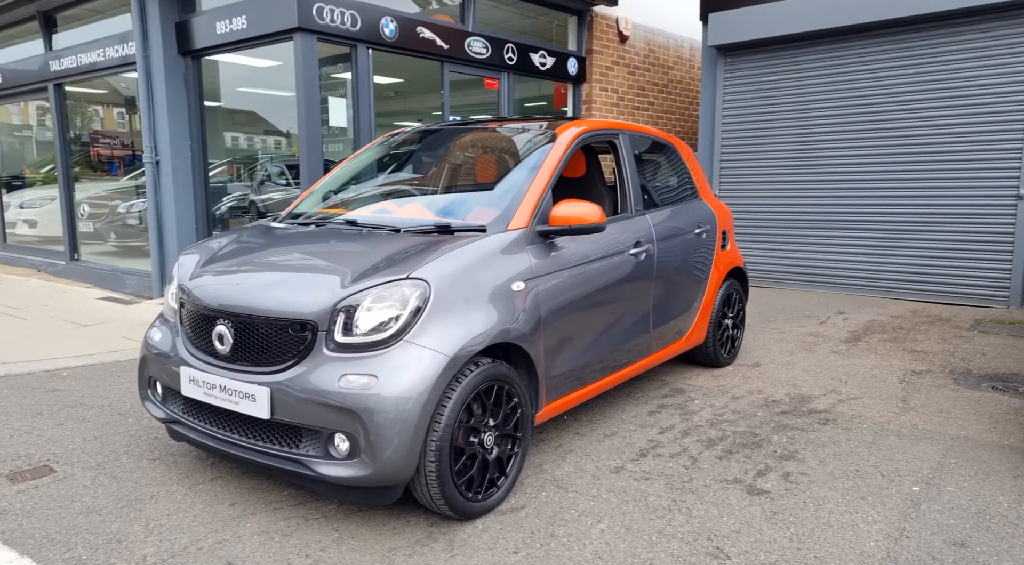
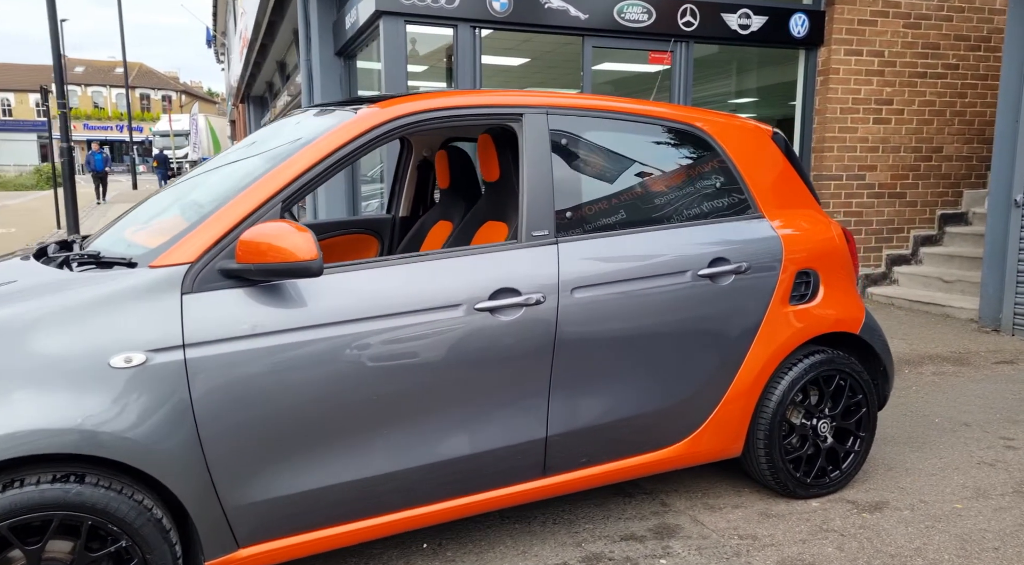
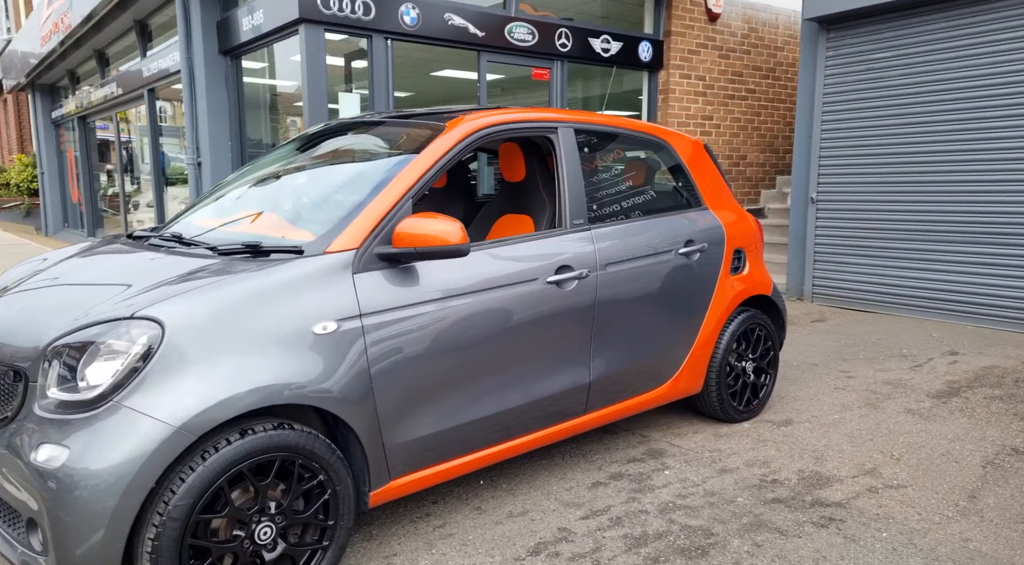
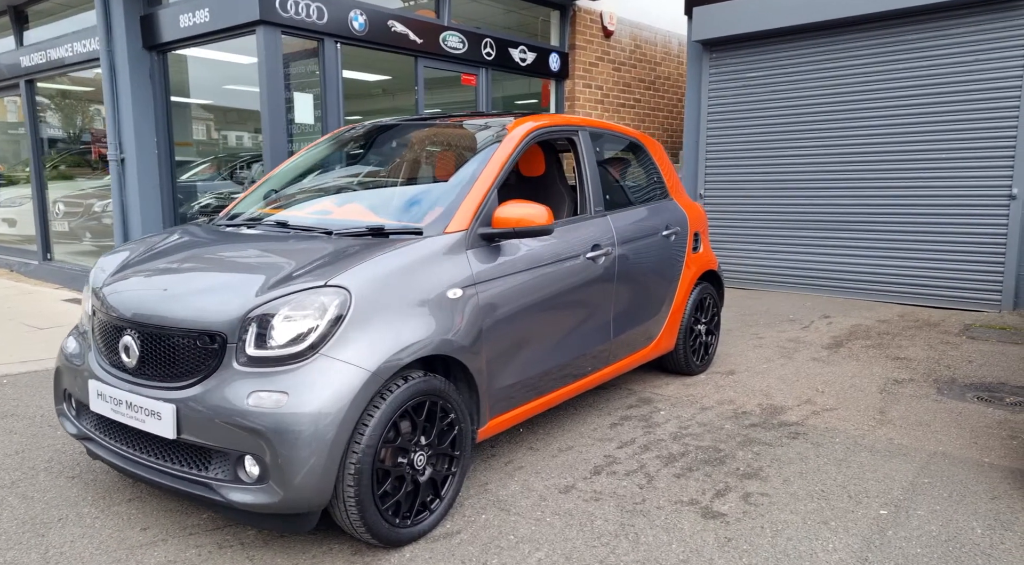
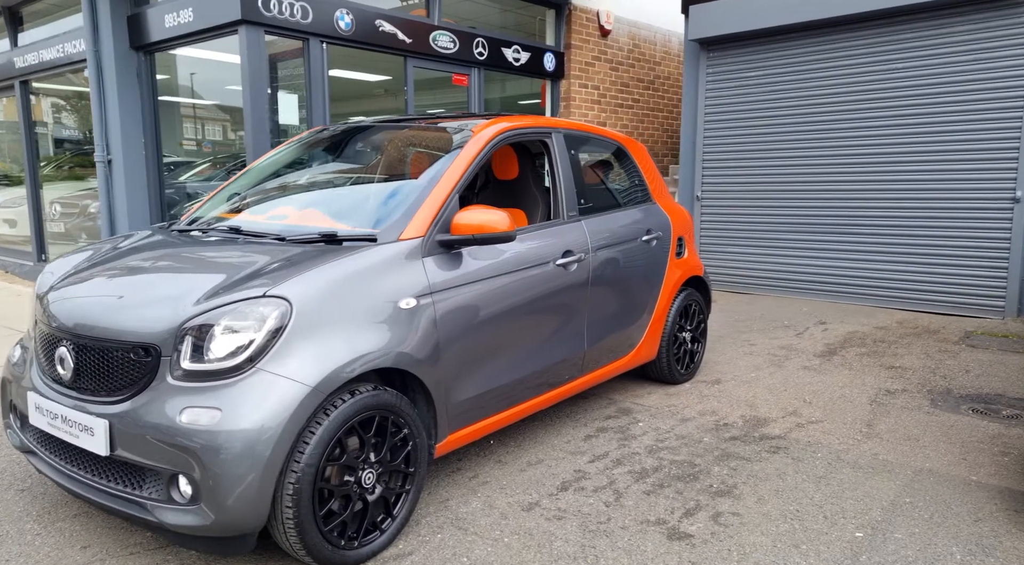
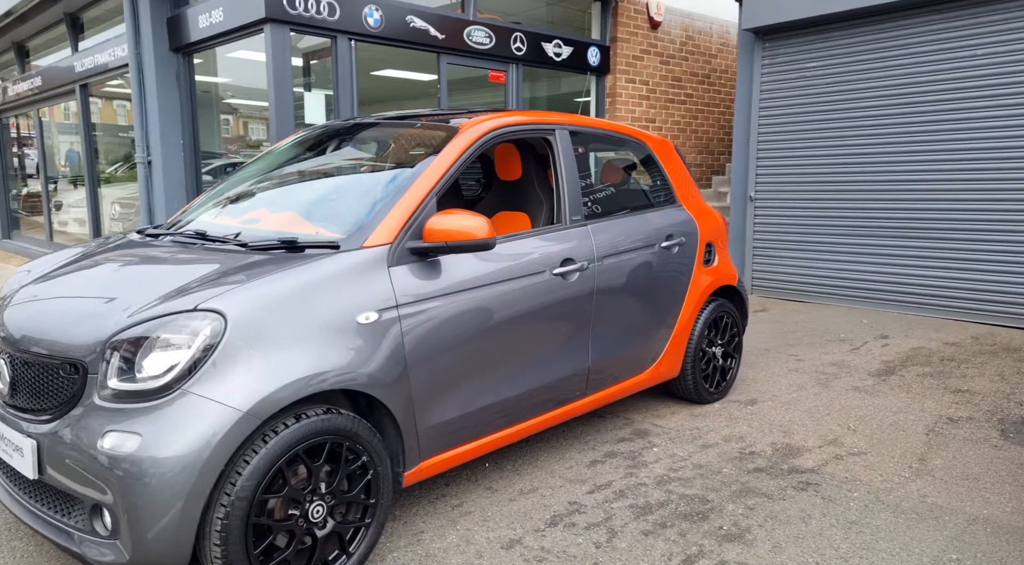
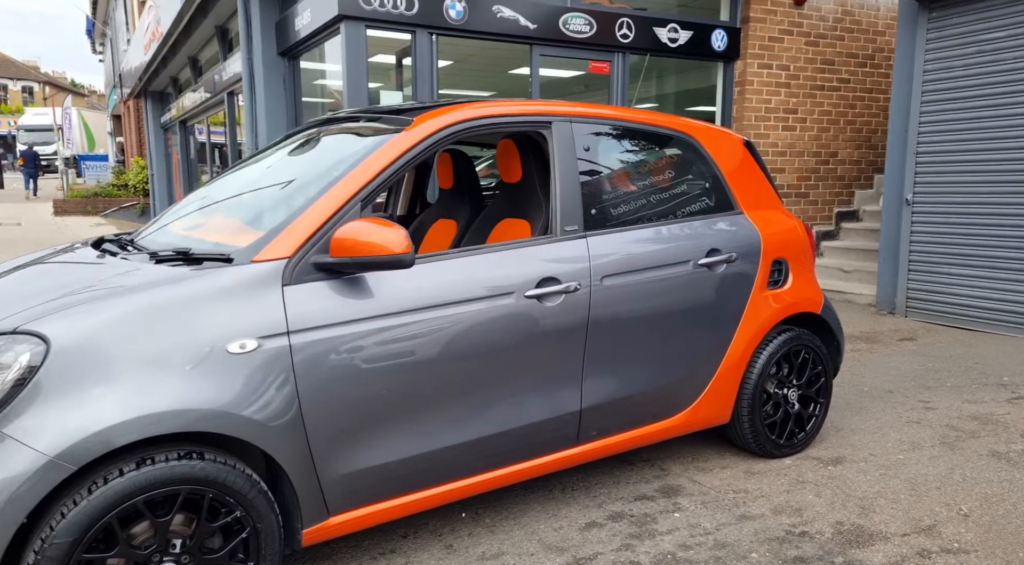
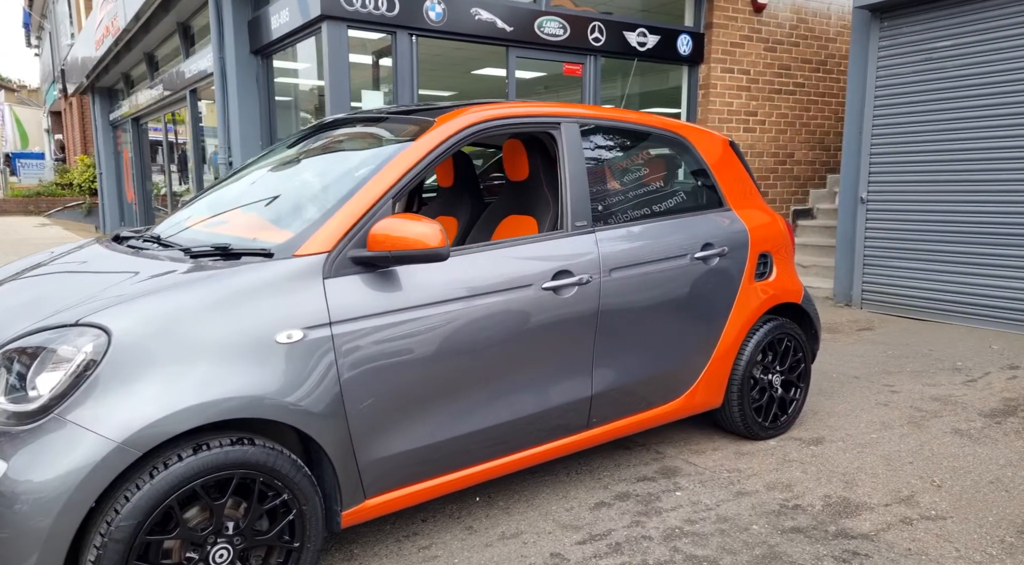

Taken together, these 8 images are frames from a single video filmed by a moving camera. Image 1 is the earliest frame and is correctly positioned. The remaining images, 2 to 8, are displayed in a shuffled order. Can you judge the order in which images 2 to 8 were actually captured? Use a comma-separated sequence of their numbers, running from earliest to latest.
4, 5, 6, 3, 8, 7, 2
